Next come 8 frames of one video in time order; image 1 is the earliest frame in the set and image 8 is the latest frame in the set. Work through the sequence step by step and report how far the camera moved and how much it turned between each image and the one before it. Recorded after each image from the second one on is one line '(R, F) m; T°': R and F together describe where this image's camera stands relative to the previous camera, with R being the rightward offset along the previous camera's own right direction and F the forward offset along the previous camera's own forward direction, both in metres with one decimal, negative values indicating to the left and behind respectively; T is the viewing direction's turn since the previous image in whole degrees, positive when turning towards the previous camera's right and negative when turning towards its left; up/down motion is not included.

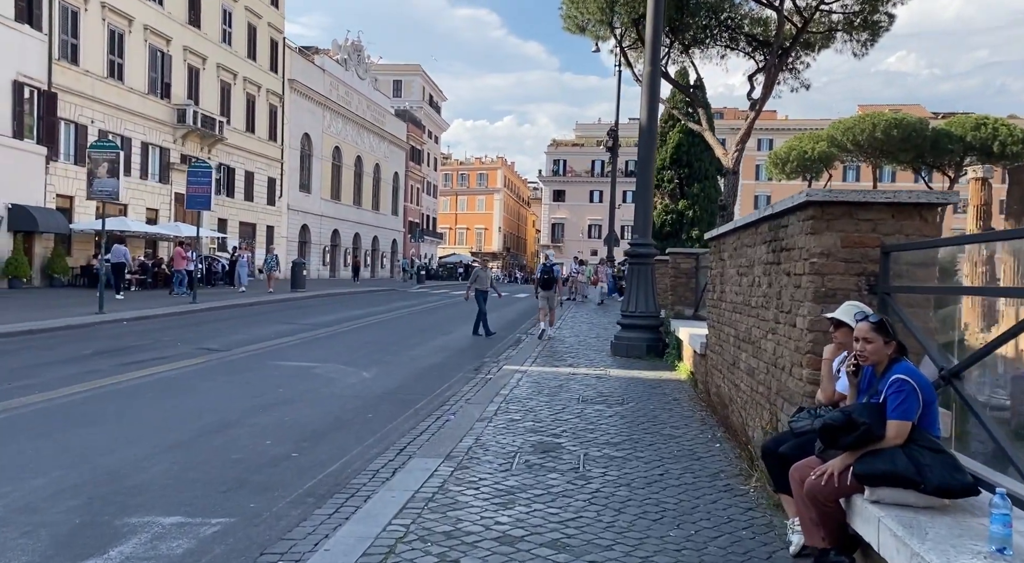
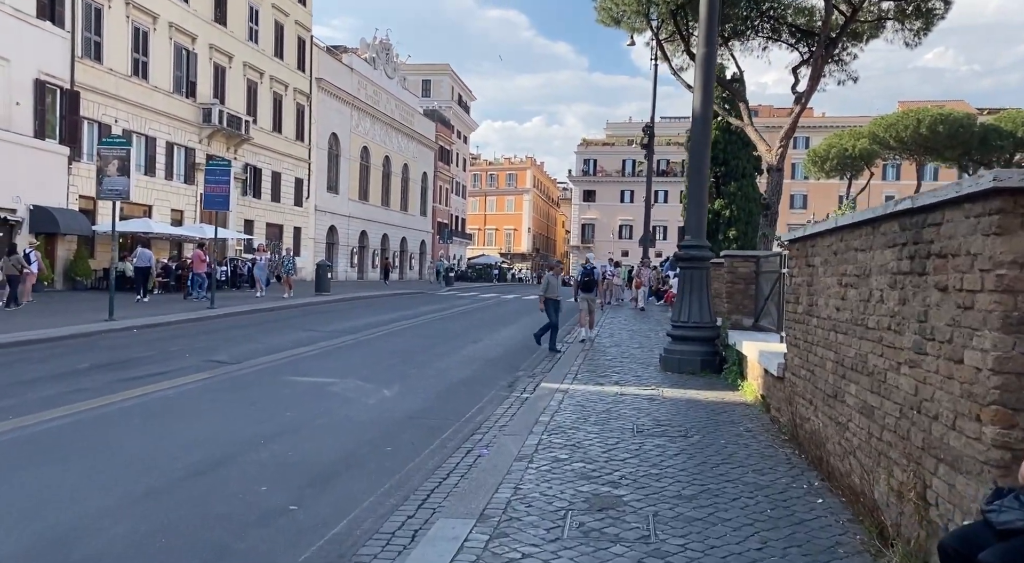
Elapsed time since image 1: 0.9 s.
(-0.1, +1.3) m; -2°
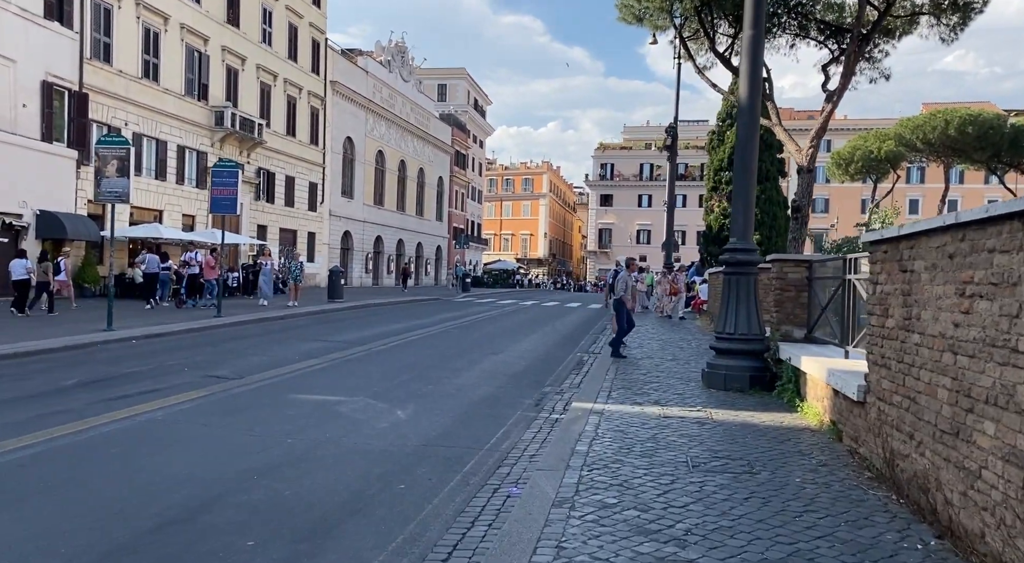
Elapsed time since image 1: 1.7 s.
(-0.1, +1.1) m; -1°
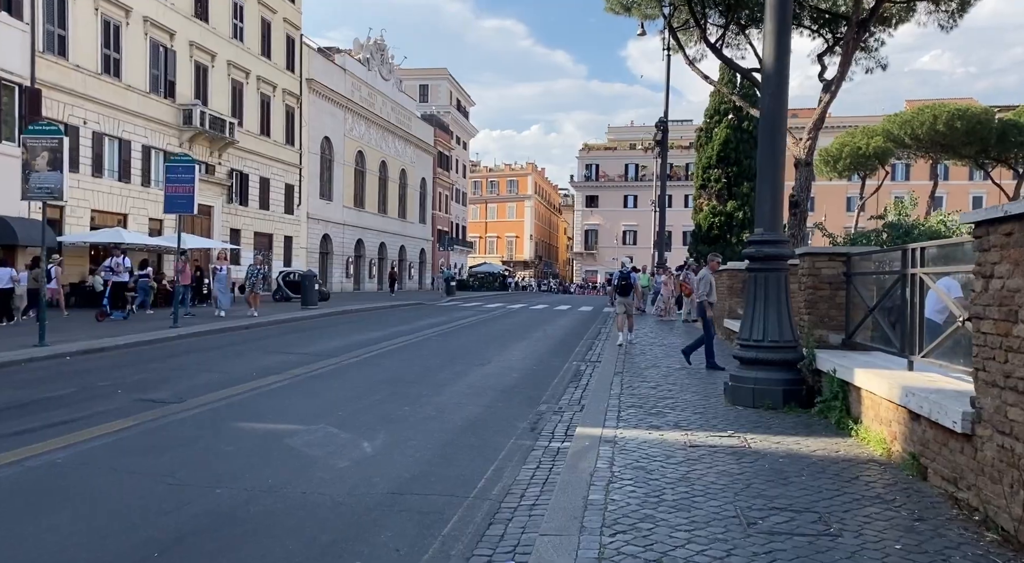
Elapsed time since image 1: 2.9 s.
(0.0, +1.6) m; +1°
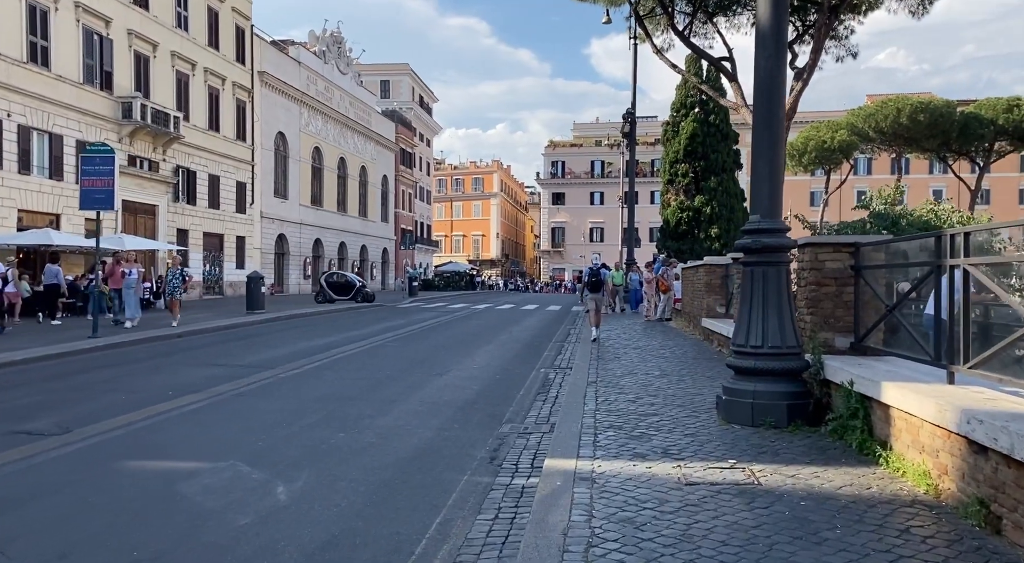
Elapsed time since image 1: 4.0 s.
(+0.1, +1.5) m; +2°
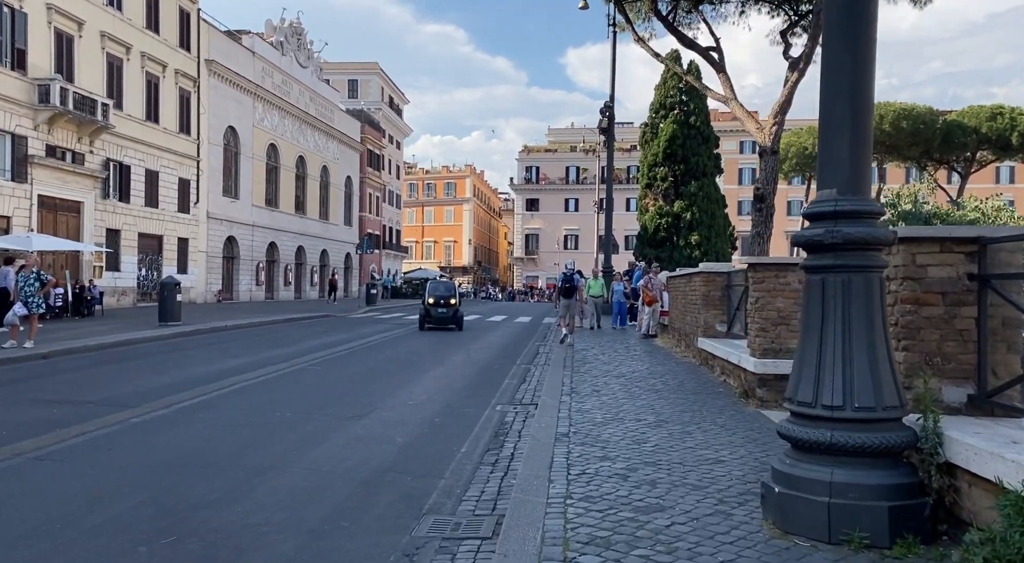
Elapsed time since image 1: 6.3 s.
(+0.3, +3.1) m; +2°
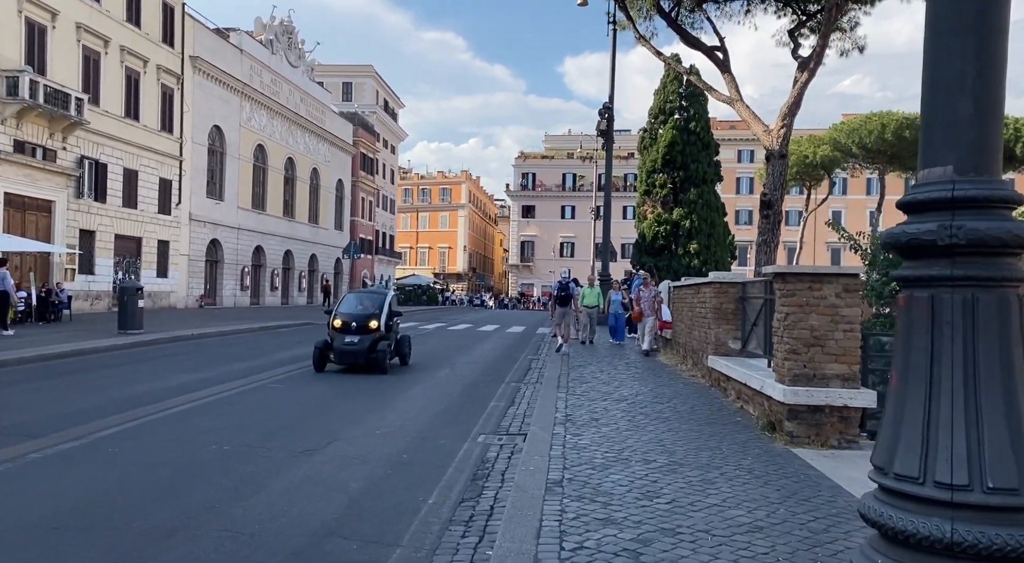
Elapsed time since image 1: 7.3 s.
(+0.1, +1.5) m; 0°
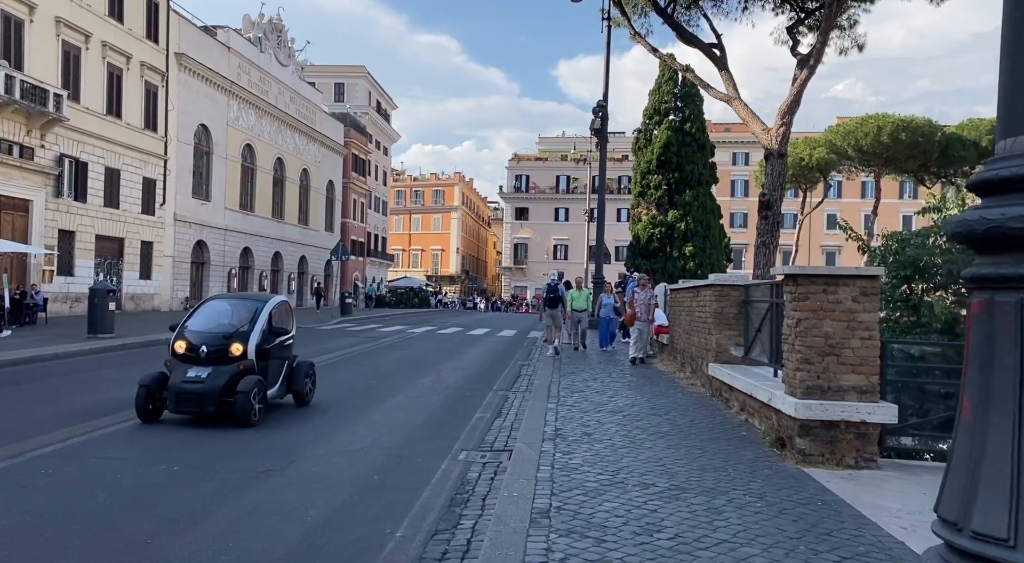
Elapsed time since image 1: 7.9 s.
(+0.1, +0.8) m; 0°
